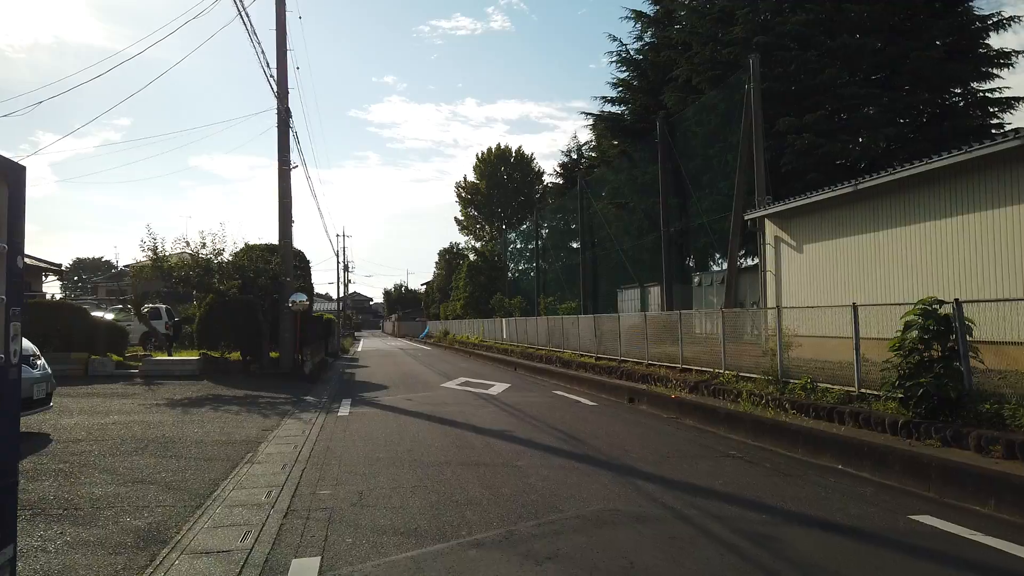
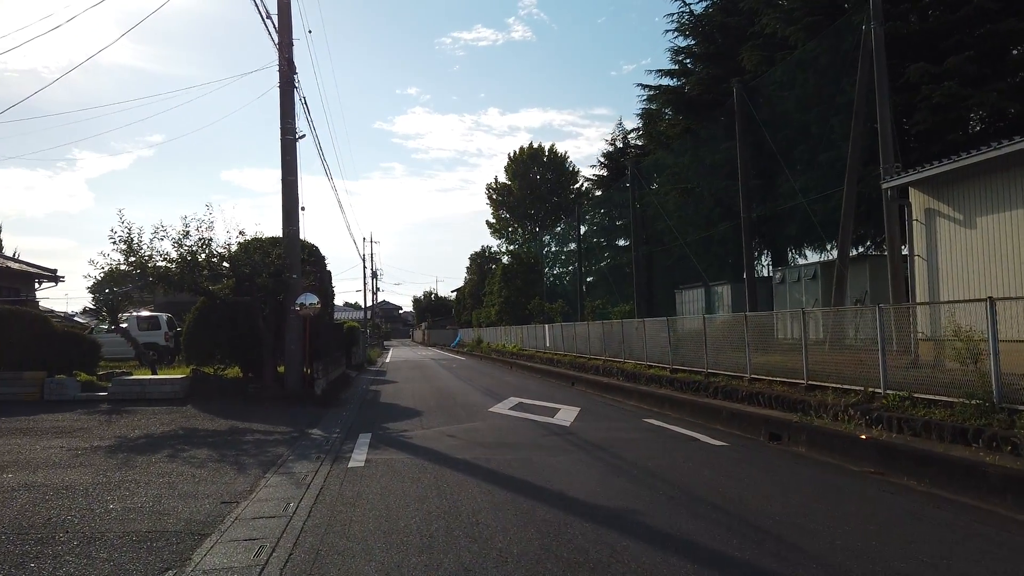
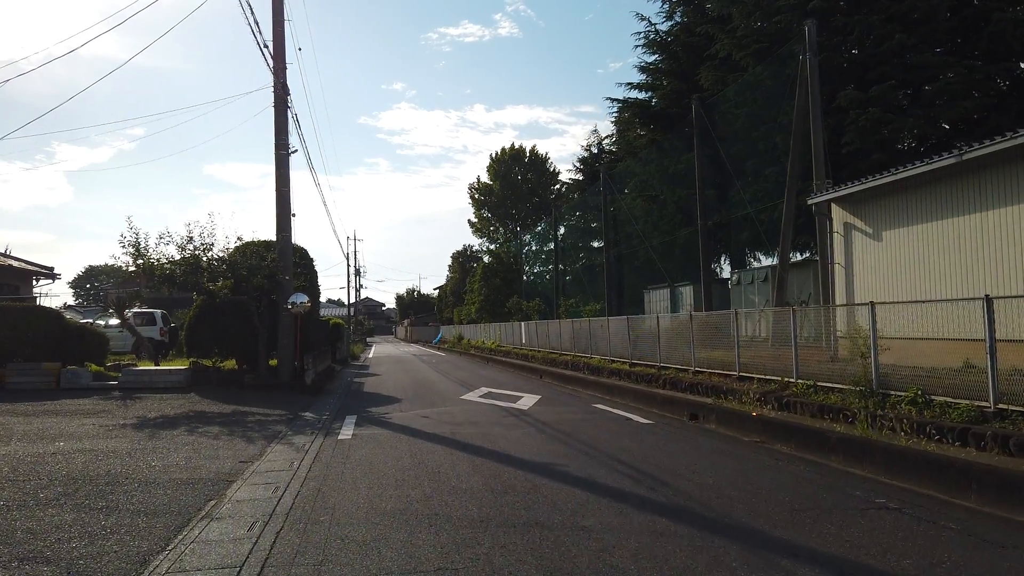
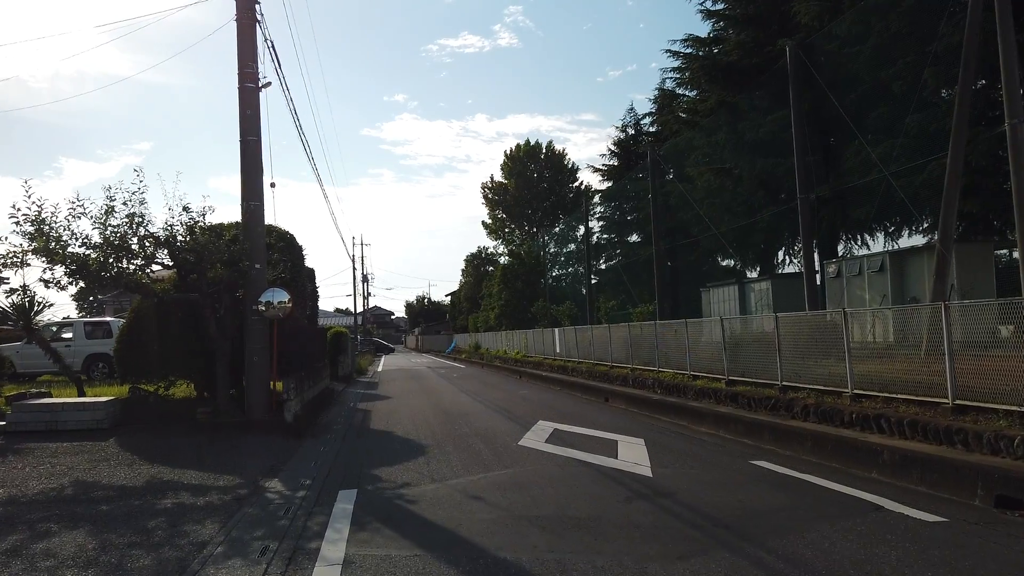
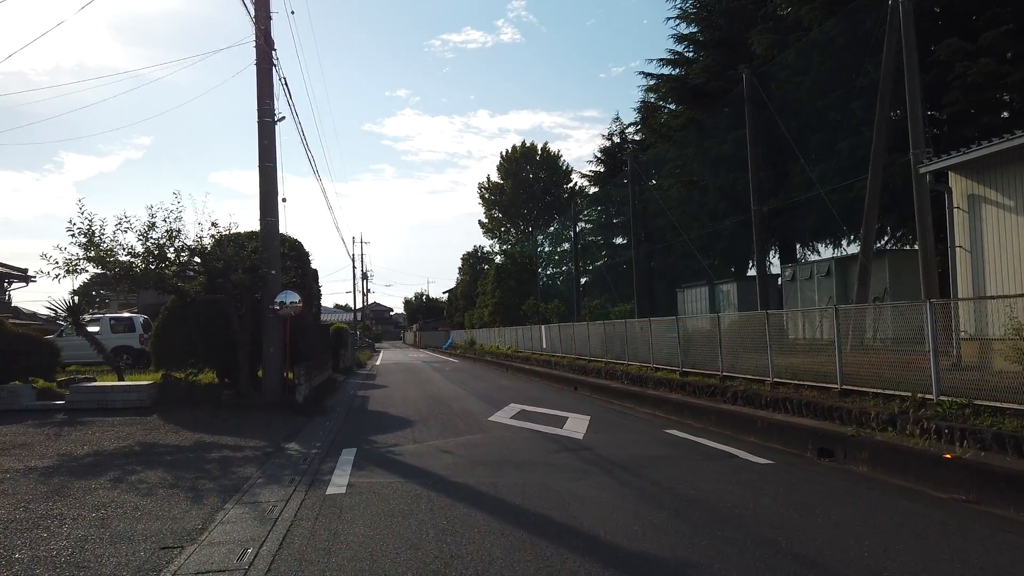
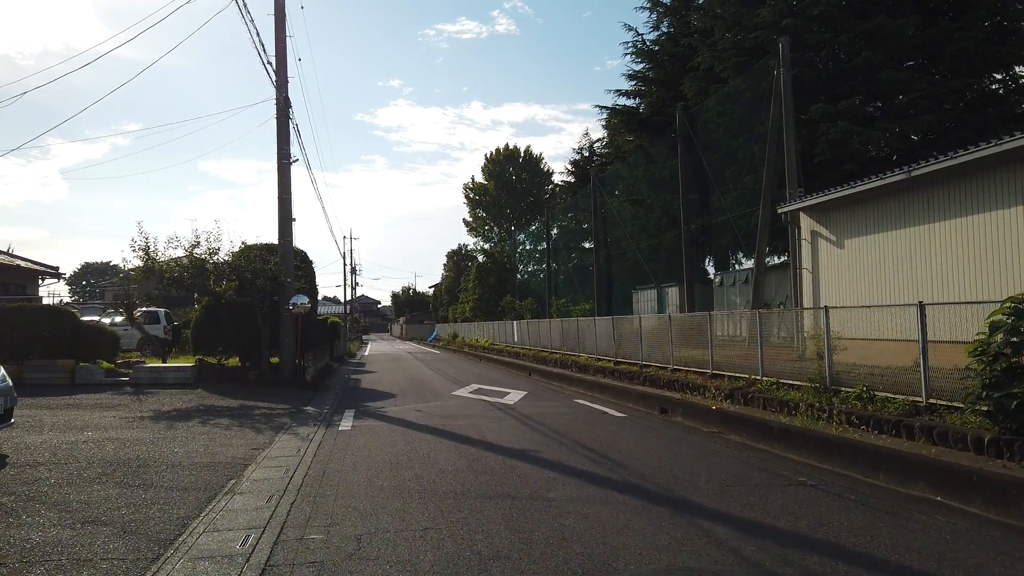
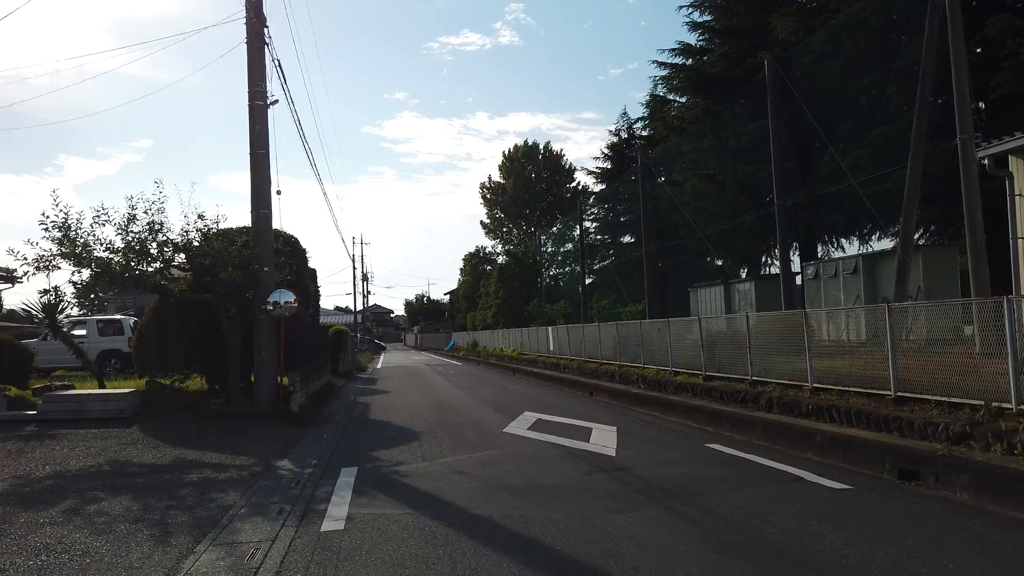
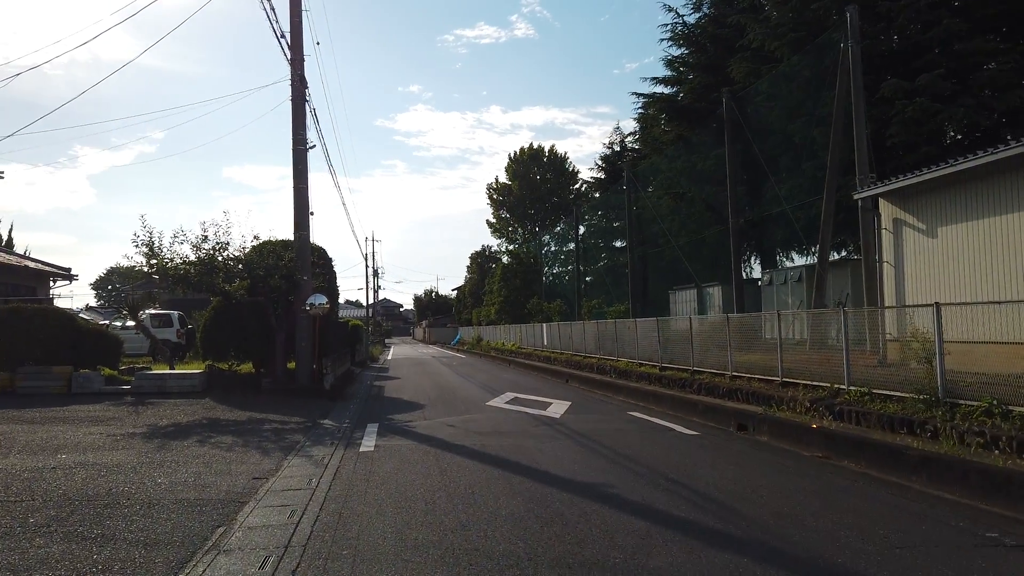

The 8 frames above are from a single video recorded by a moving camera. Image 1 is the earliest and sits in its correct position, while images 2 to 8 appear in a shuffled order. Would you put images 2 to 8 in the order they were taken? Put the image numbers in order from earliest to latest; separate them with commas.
6, 3, 8, 2, 5, 7, 4
